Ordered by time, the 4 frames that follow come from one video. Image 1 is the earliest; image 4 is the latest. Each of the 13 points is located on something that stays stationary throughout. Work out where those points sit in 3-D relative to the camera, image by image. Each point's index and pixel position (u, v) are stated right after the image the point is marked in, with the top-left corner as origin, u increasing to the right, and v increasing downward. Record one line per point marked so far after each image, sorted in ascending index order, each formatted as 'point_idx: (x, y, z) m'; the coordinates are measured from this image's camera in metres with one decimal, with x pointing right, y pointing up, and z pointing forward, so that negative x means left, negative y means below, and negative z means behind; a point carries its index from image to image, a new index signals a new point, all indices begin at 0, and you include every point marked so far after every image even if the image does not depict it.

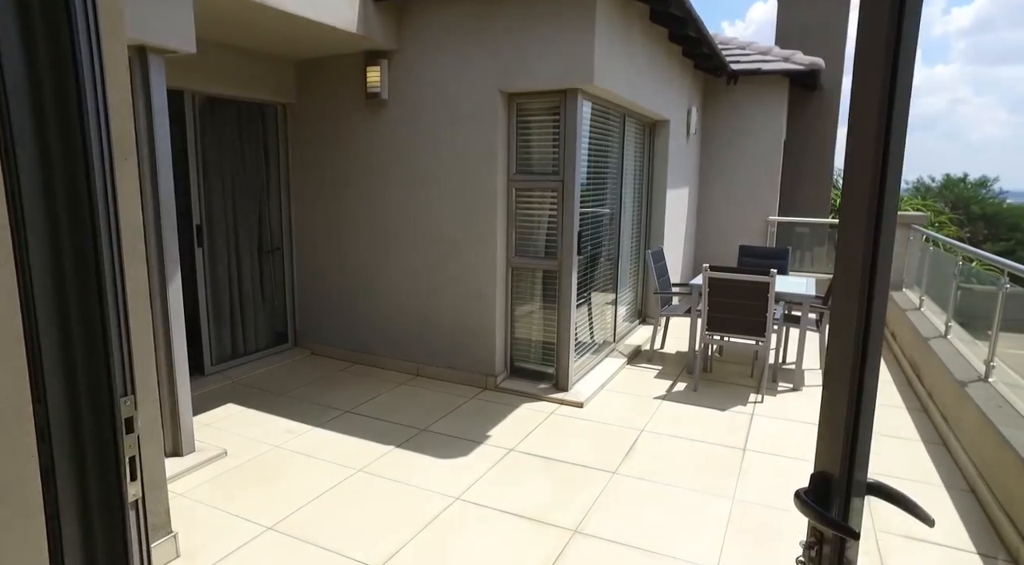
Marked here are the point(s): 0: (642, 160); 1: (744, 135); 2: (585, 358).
0: (+1.2, +1.2, +5.7) m
1: (+2.8, +1.7, +7.1) m
2: (+0.6, -0.6, +4.6) m
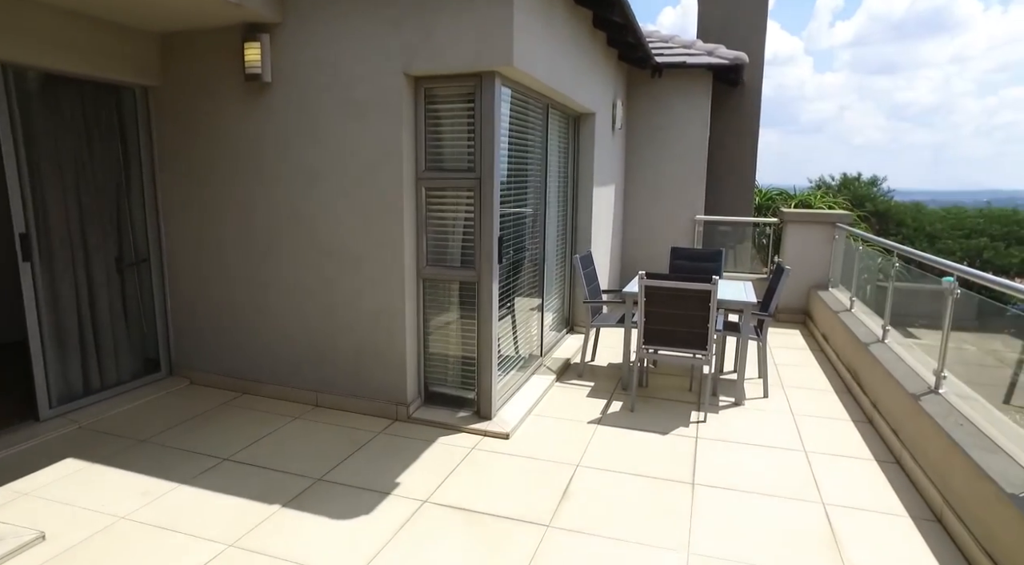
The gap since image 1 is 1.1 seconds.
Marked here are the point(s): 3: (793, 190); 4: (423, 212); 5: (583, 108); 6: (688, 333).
0: (+0.5, +1.1, +5.3) m
1: (+1.8, +1.7, +6.9) m
2: (0.0, -0.6, +4.1) m
3: (+4.5, +1.5, +9.6) m
4: (-0.5, +0.4, +3.7) m
5: (+0.6, +1.5, +5.1) m
6: (+1.1, -0.3, +3.6) m
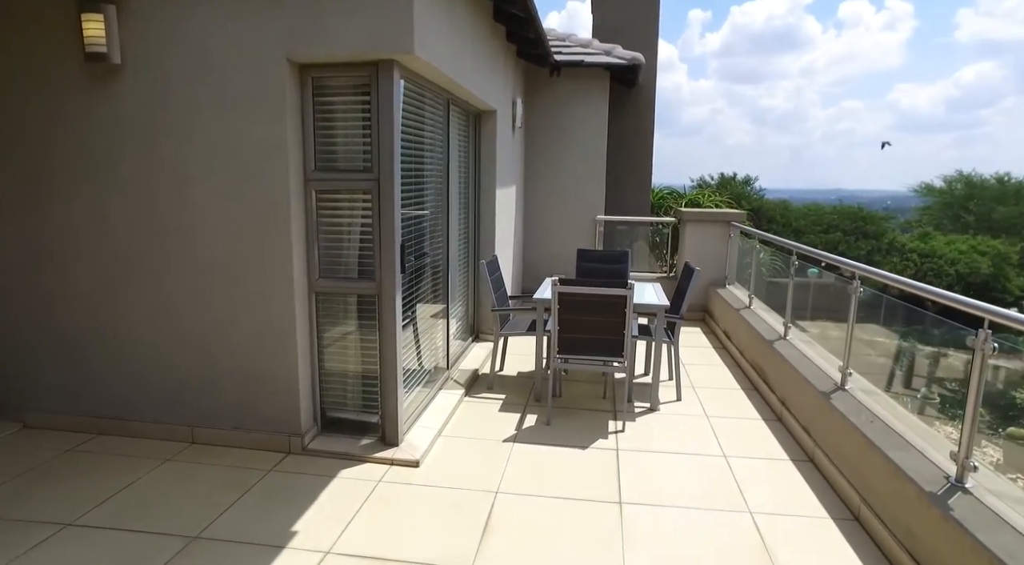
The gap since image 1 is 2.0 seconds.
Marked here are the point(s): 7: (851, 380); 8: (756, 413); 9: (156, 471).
0: (-0.4, +1.1, +5.0) m
1: (+0.6, +1.7, +6.8) m
2: (-0.6, -0.7, +3.8) m
3: (+2.9, +1.5, +10.0) m
4: (-1.1, +0.4, +3.3) m
5: (-0.2, +1.4, +4.9) m
6: (+0.5, -0.3, +3.5) m
7: (+1.7, -0.5, +3.1) m
8: (+1.5, -0.8, +3.7) m
9: (-1.8, -1.0, +3.1) m
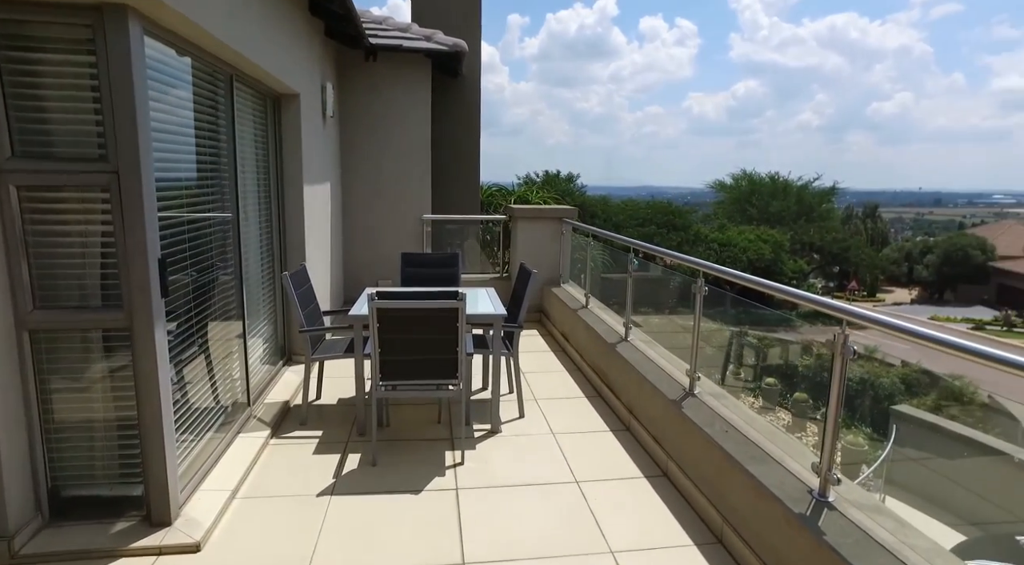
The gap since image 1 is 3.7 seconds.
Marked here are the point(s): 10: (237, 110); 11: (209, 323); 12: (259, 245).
0: (-1.7, +1.0, +4.2) m
1: (-1.3, +1.6, +6.2) m
2: (-1.5, -0.8, +3.0) m
3: (0.0, +1.6, +9.8) m
4: (-1.9, +0.2, +2.3) m
5: (-1.6, +1.3, +4.1) m
6: (-0.4, -0.4, +3.0) m
7: (+0.9, -0.5, +2.9) m
8: (+0.5, -0.8, +3.4) m
9: (-2.5, -1.1, +1.9) m
10: (-1.7, +1.1, +3.7) m
11: (-1.6, -0.2, +3.2) m
12: (-1.7, +0.3, +4.1) m
